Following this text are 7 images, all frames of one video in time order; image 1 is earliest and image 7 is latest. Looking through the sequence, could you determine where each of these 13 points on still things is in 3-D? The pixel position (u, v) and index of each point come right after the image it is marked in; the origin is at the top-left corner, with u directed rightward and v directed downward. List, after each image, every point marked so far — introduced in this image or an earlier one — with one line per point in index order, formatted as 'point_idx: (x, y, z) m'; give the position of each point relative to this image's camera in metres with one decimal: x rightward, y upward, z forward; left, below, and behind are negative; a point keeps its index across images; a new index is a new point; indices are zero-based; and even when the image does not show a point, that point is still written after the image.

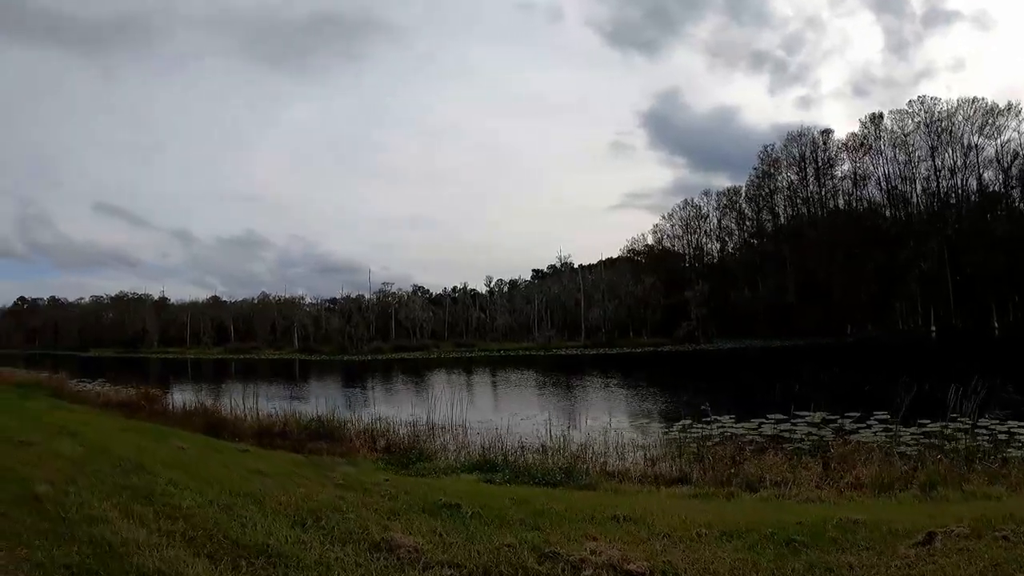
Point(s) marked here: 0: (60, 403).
0: (-14.6, -3.6, +19.2) m
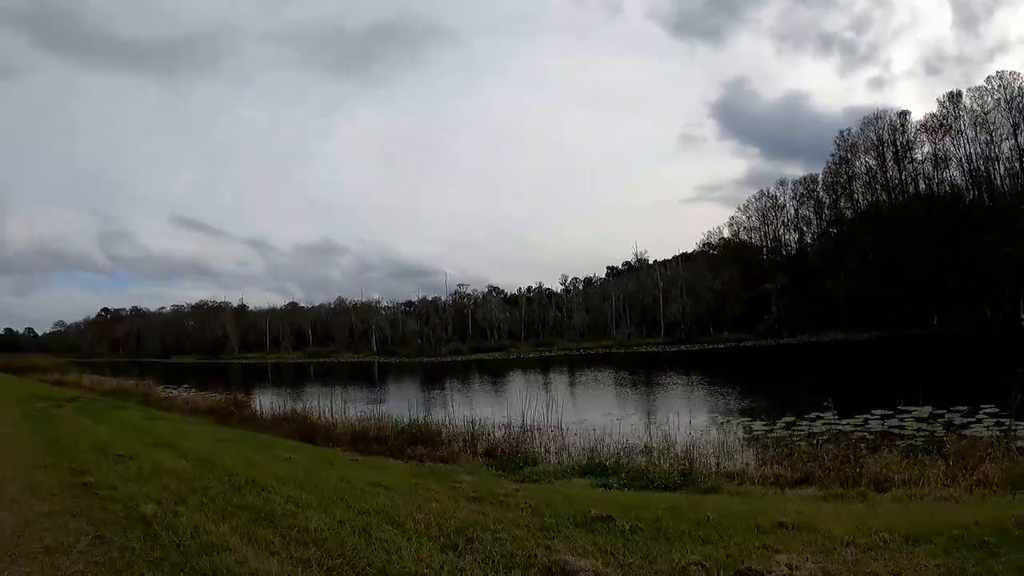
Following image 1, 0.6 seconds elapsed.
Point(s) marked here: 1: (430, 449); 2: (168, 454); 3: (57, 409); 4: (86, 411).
0: (-11.1, -3.7, +18.6) m
1: (-2.5, -5.1, +19.4) m
2: (-5.8, -2.8, +10.3) m
3: (-12.0, -3.3, +16.1) m
4: (-11.0, -3.2, +15.7) m
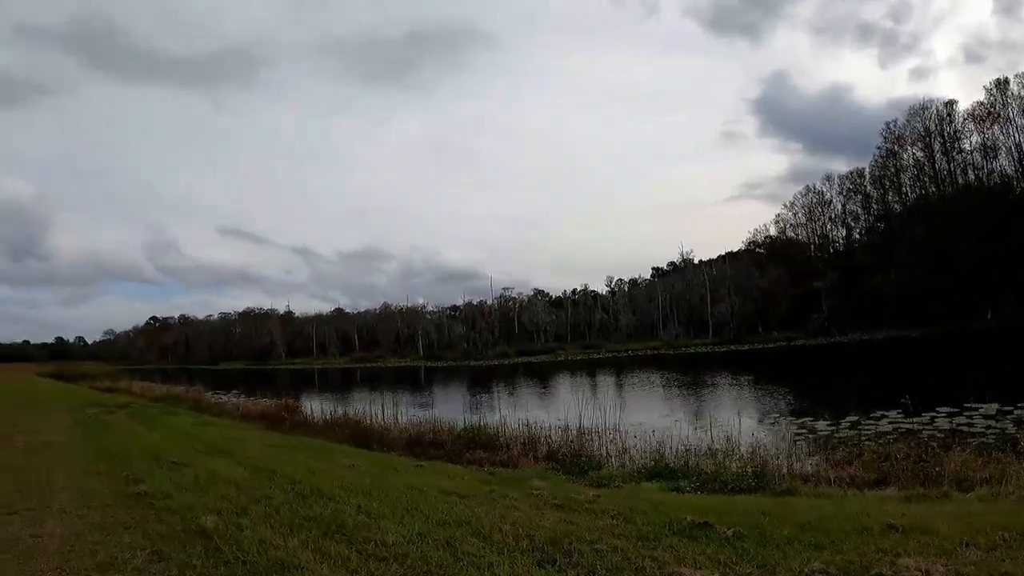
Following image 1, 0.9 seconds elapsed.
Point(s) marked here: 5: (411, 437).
0: (-9.3, -3.8, +18.2) m
1: (-0.6, -4.9, +18.4) m
2: (-4.5, -2.7, +9.6) m
3: (-10.4, -3.3, +15.8) m
4: (-9.3, -3.3, +15.3) m
5: (-3.2, -4.8, +19.9) m
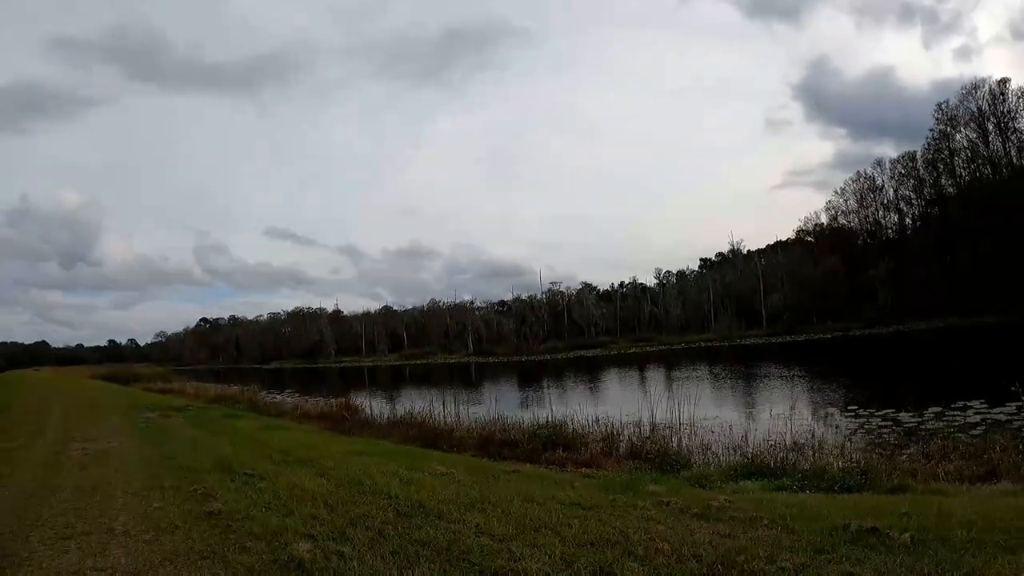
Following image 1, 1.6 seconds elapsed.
0: (-7.1, -3.6, +17.2) m
1: (+1.6, -4.5, +16.9) m
2: (-2.8, -2.5, +8.3) m
3: (-8.3, -3.2, +14.8) m
4: (-7.3, -3.1, +14.3) m
5: (-0.9, -4.5, +18.6) m
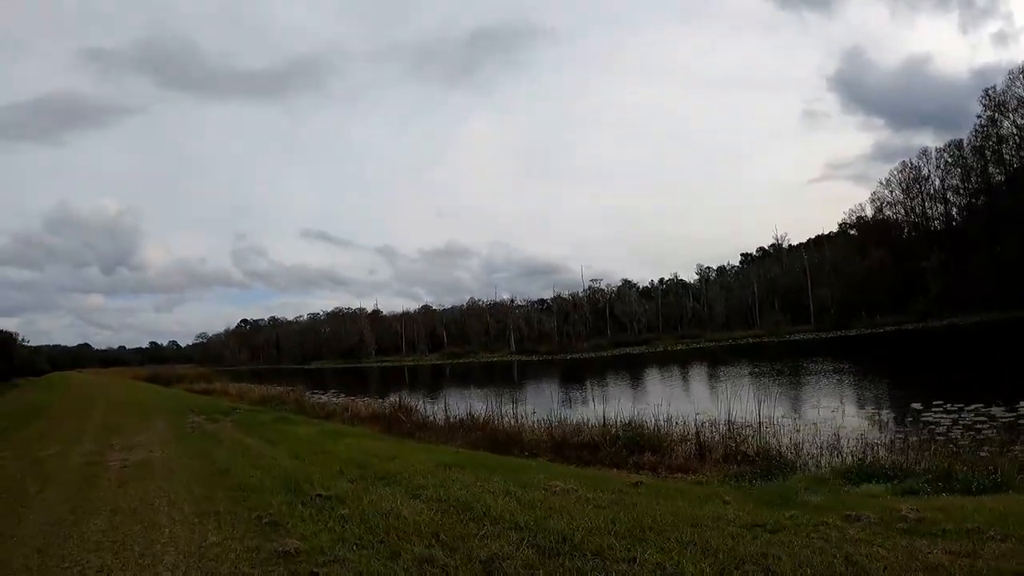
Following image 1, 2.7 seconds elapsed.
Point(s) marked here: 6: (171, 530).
0: (-5.1, -3.3, +15.7) m
1: (+3.6, -4.1, +14.9) m
2: (-1.3, -2.1, +6.6) m
3: (-6.5, -3.0, +13.4) m
4: (-5.5, -2.8, +12.7) m
5: (+1.2, -4.1, +16.7) m
6: (-3.3, -2.3, +6.0) m
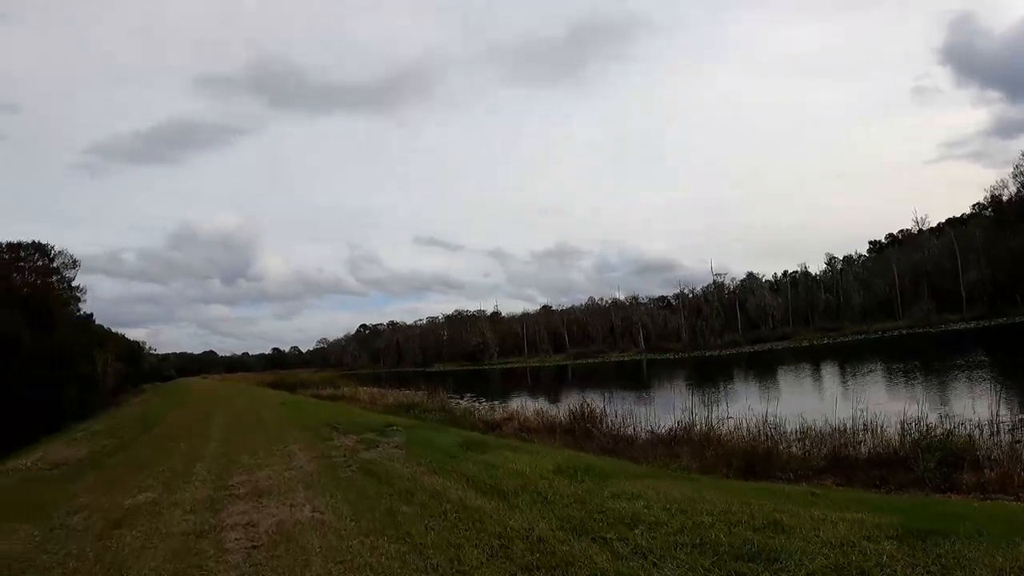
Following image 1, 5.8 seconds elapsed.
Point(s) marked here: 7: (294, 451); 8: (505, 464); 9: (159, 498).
0: (-0.4, -2.7, +11.2) m
1: (+8.1, -3.1, +9.2) m
2: (+2.0, -1.3, +1.7) m
3: (-2.1, -2.3, +9.1) m
4: (-1.2, -2.2, +8.4) m
5: (+6.0, -3.2, +11.3) m
6: (-0.1, -1.5, +1.3) m
7: (-3.7, -2.7, +10.2) m
8: (-0.1, -2.0, +7.0) m
9: (-4.1, -2.4, +7.1) m
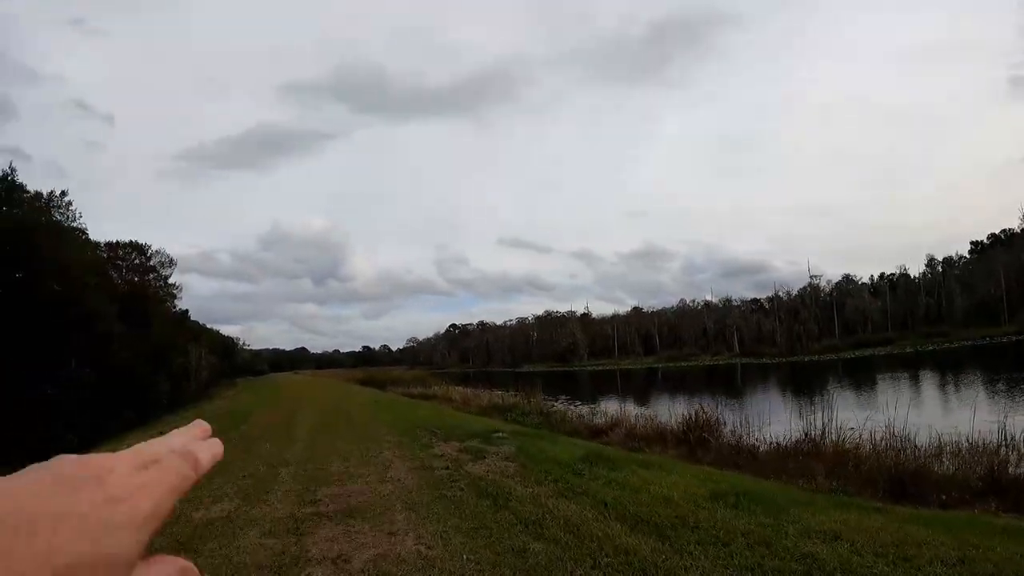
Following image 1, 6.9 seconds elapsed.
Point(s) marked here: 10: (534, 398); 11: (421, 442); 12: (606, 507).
0: (+1.4, -2.5, +9.8) m
1: (+9.6, -2.9, +6.7) m
2: (+2.5, -1.1, +0.1) m
3: (-0.5, -2.1, +8.0) m
4: (+0.3, -2.0, +7.1) m
5: (+7.8, -3.0, +9.1) m
6: (+0.4, -1.3, 0.0) m
7: (-2.0, -2.5, +9.3) m
8: (+1.1, -1.8, +5.6) m
9: (-2.7, -2.2, +6.3) m
10: (+0.6, -3.6, +19.5) m
11: (-1.7, -2.5, +10.4) m
12: (+0.9, -1.7, +5.1) m
